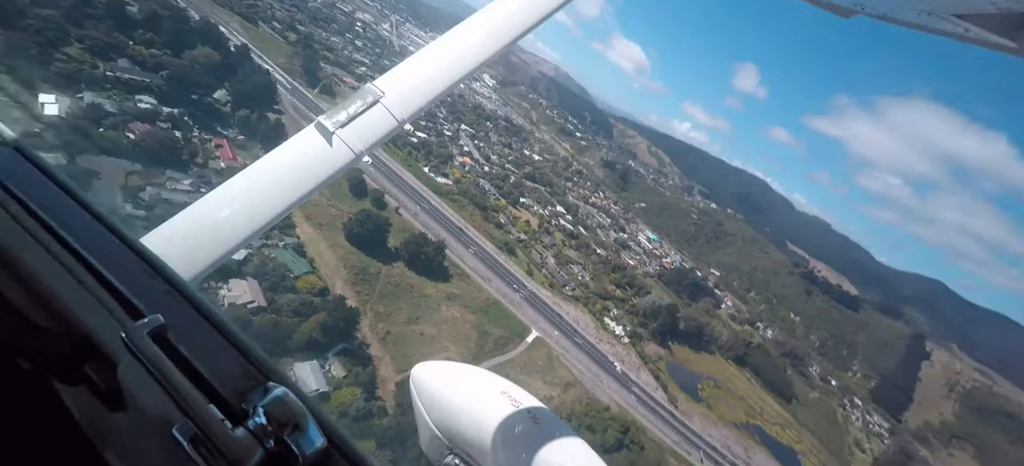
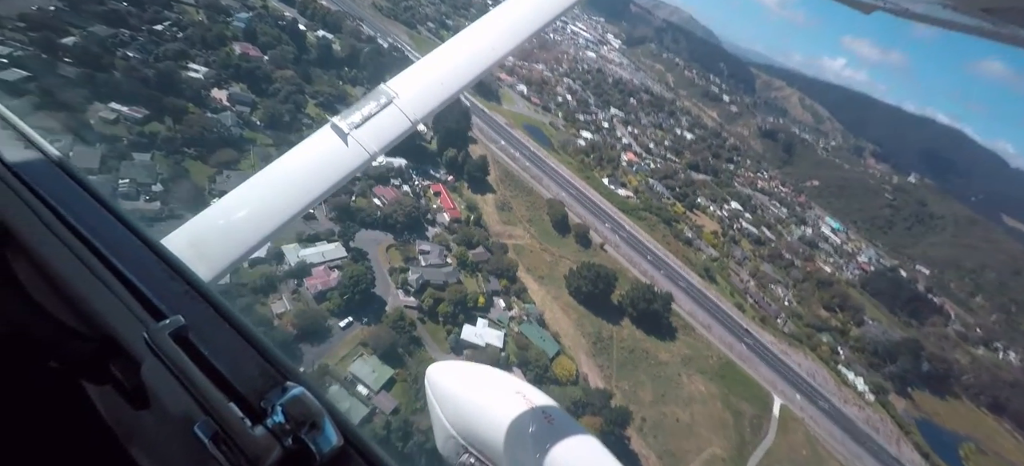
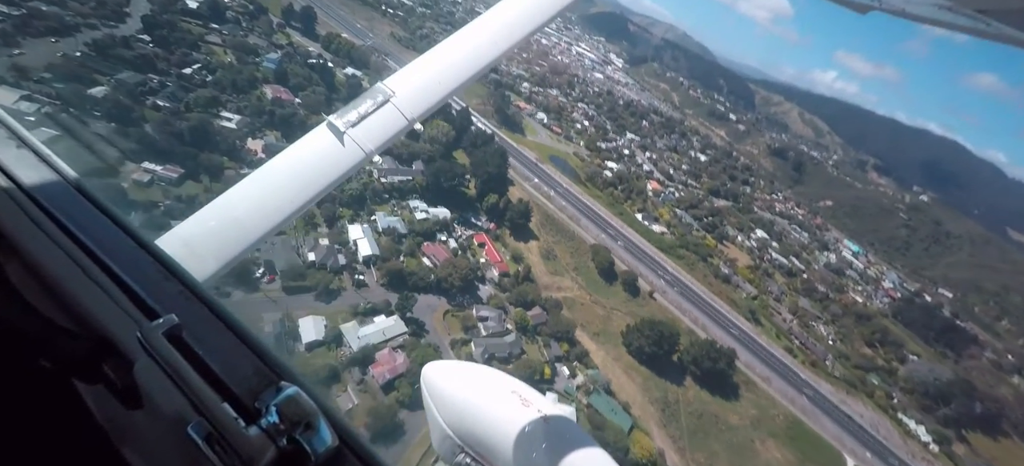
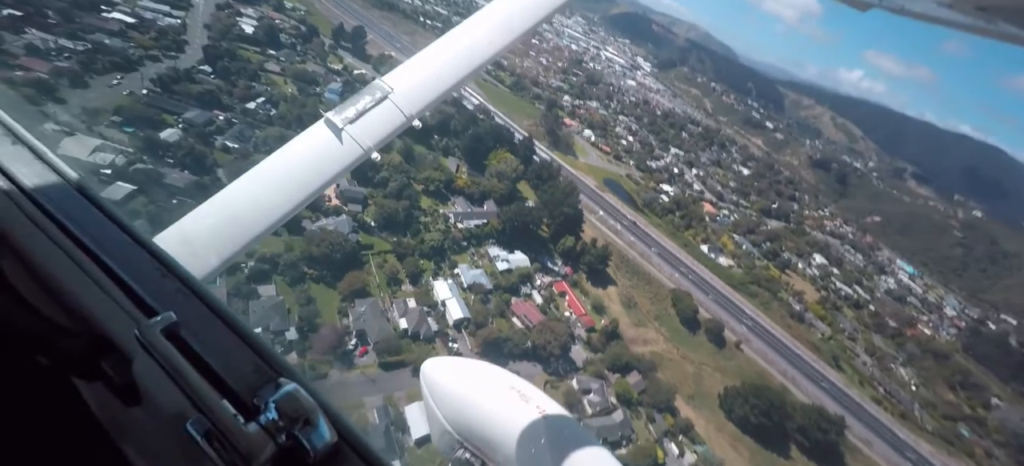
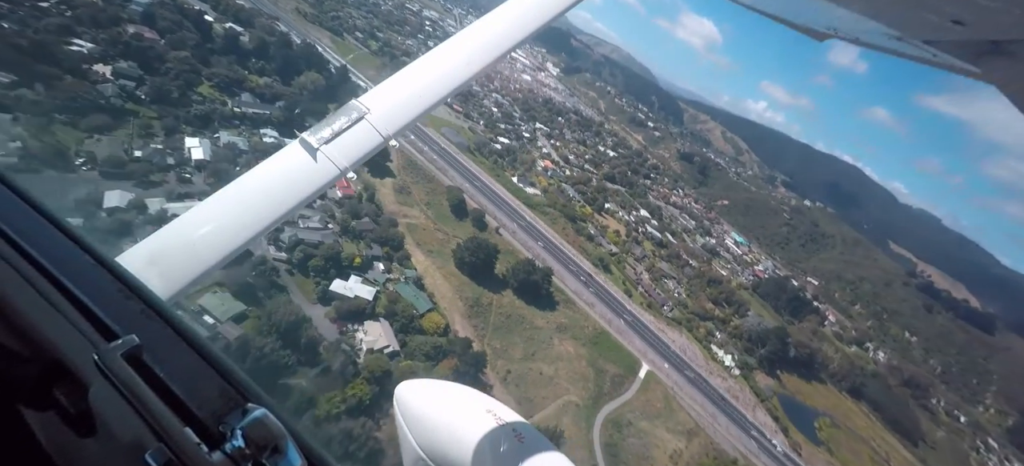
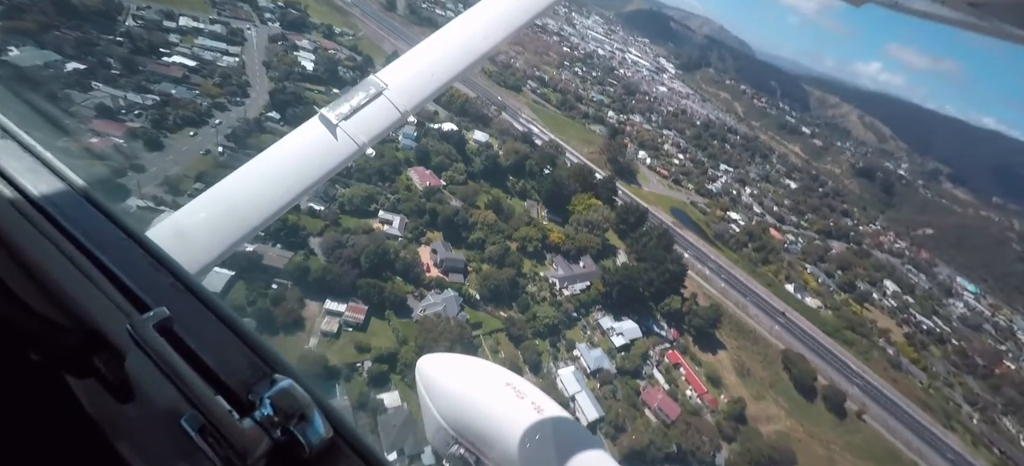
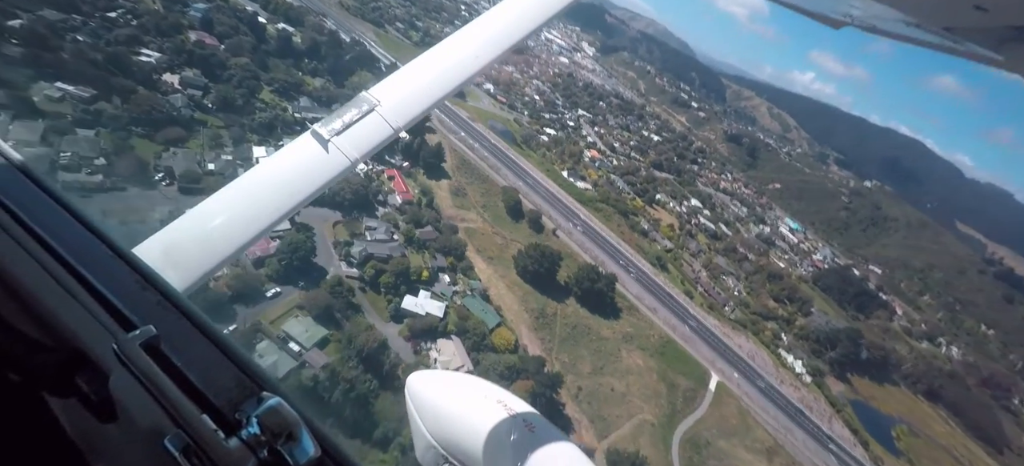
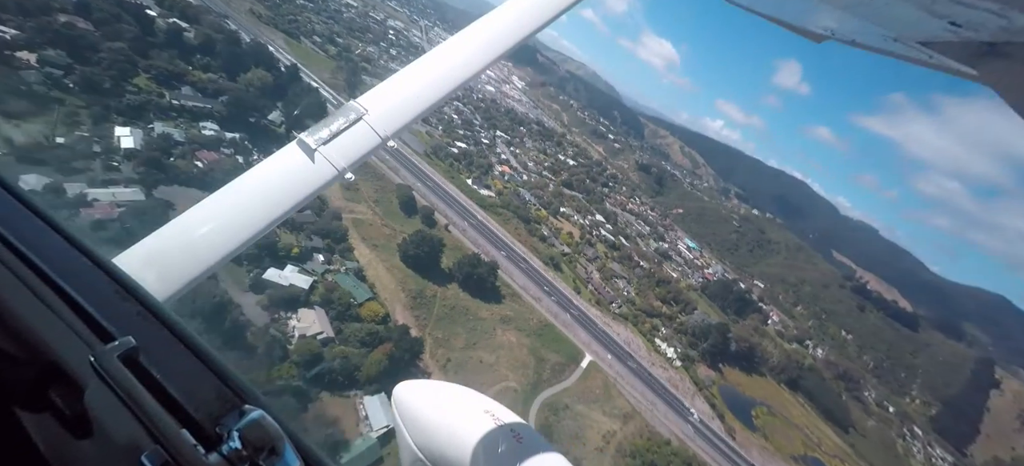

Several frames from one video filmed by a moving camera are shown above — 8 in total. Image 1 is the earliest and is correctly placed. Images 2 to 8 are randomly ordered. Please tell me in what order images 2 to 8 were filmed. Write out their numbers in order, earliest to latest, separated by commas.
8, 5, 7, 2, 3, 4, 6
